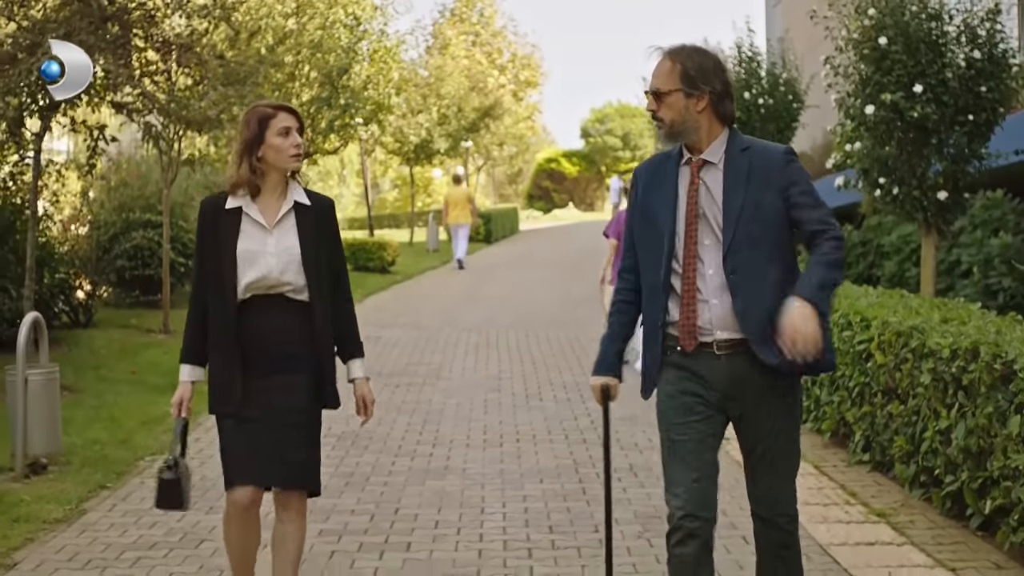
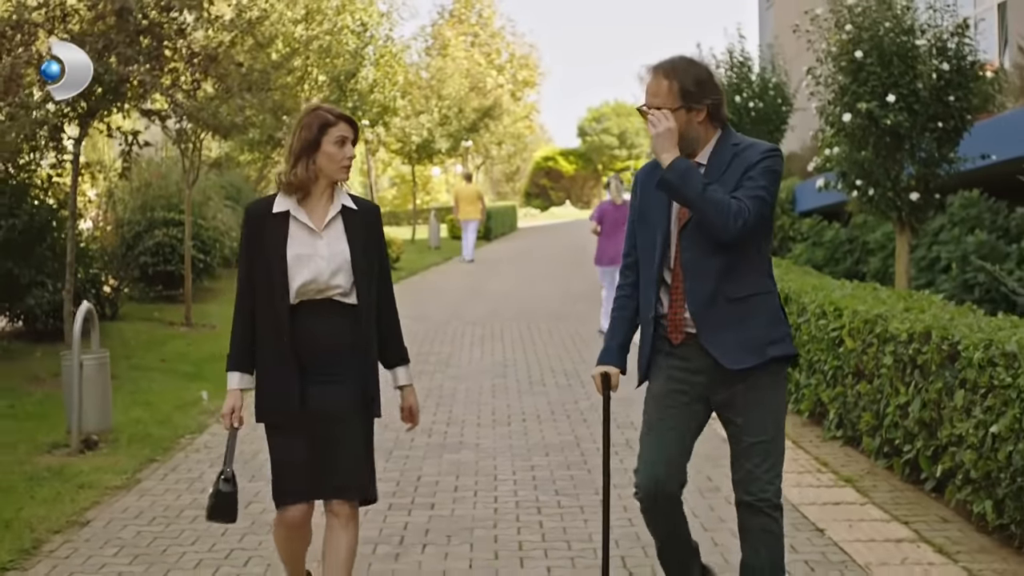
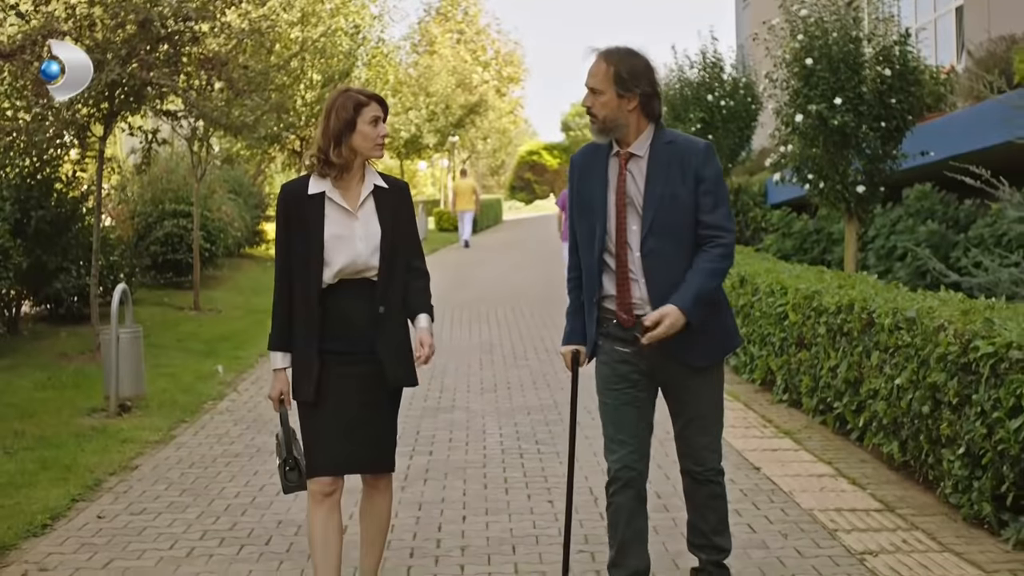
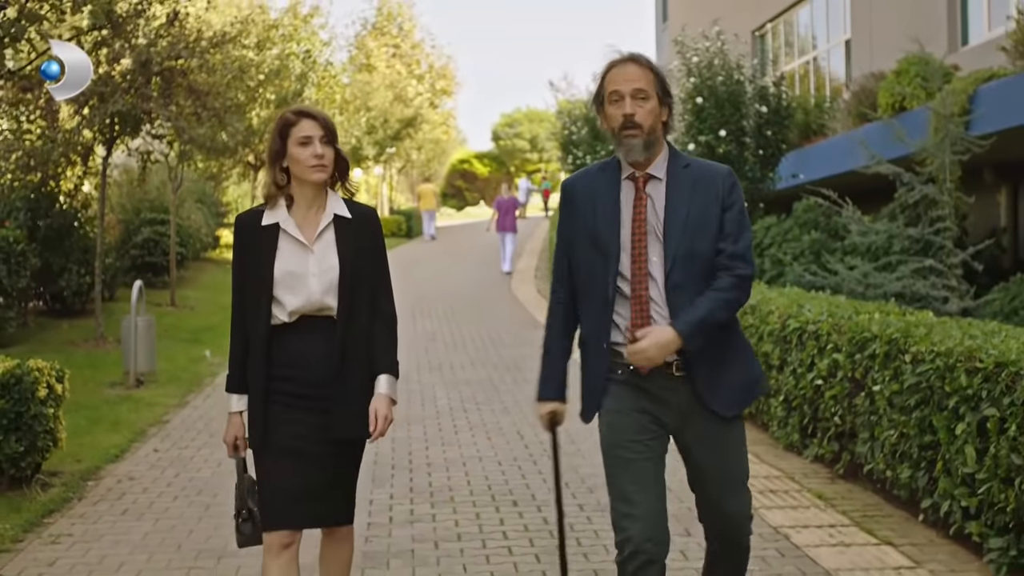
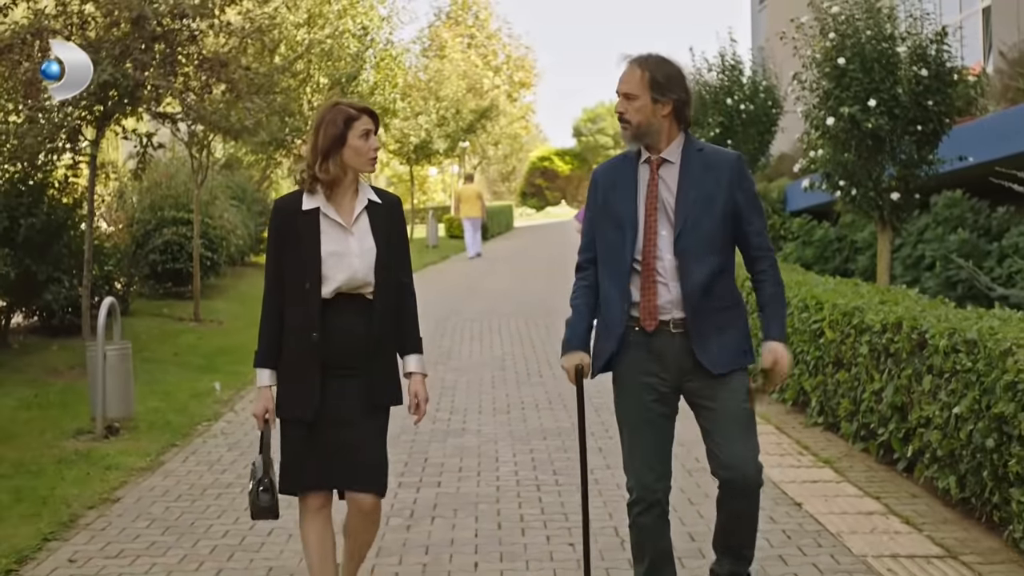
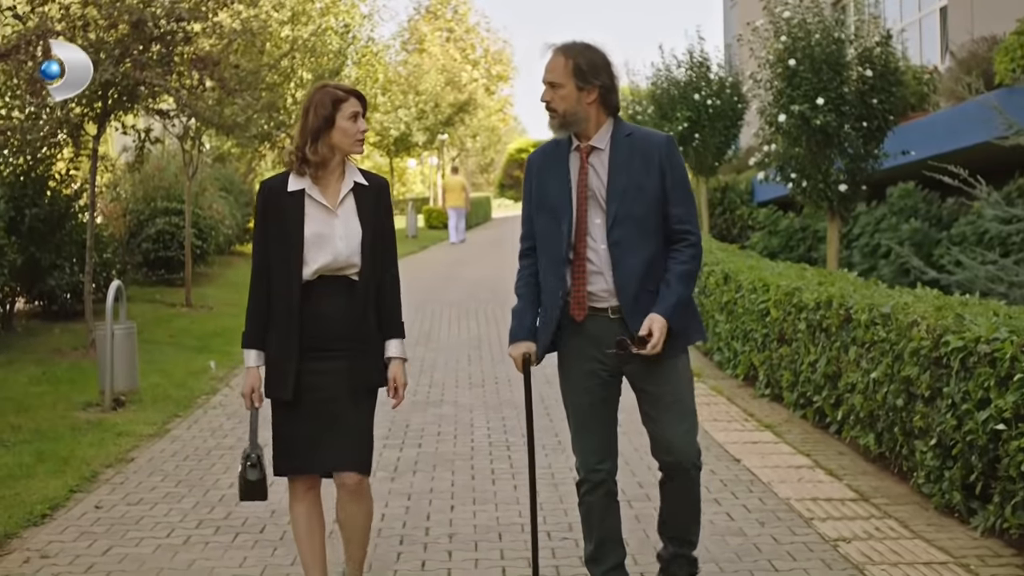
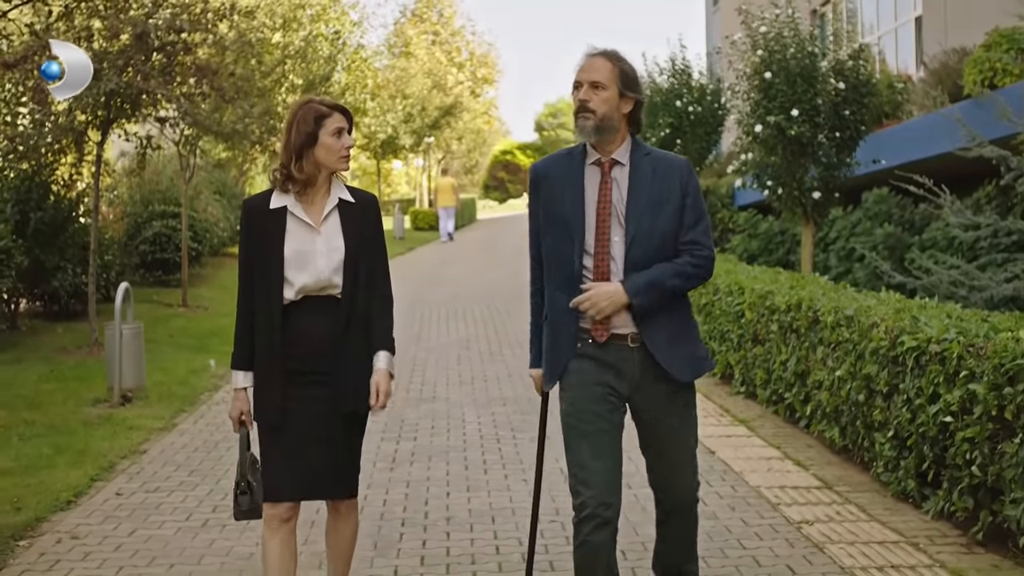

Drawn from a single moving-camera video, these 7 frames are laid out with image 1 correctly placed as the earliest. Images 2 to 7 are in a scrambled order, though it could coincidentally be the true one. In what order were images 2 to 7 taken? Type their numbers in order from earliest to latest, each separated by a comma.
2, 5, 3, 6, 7, 4
